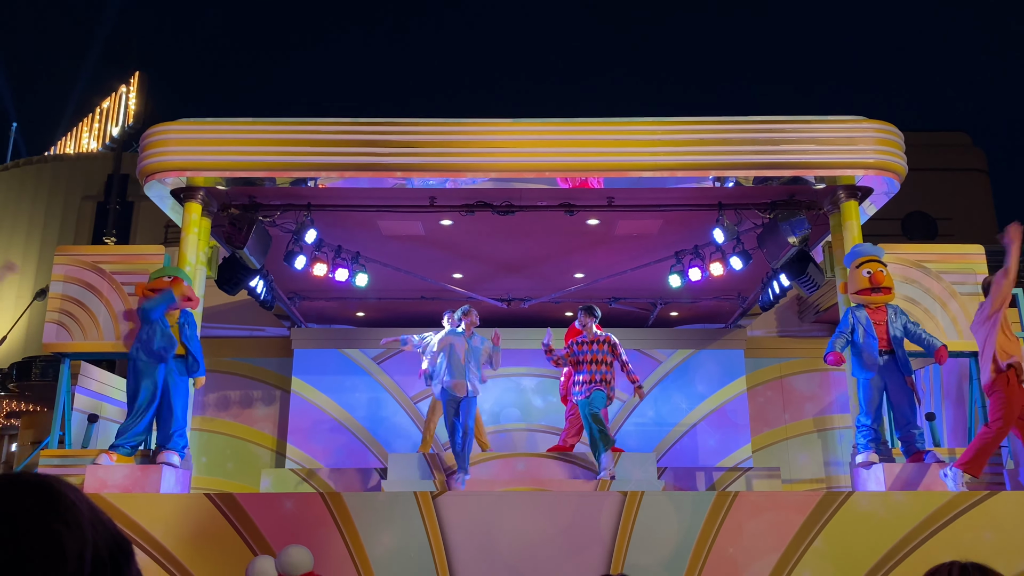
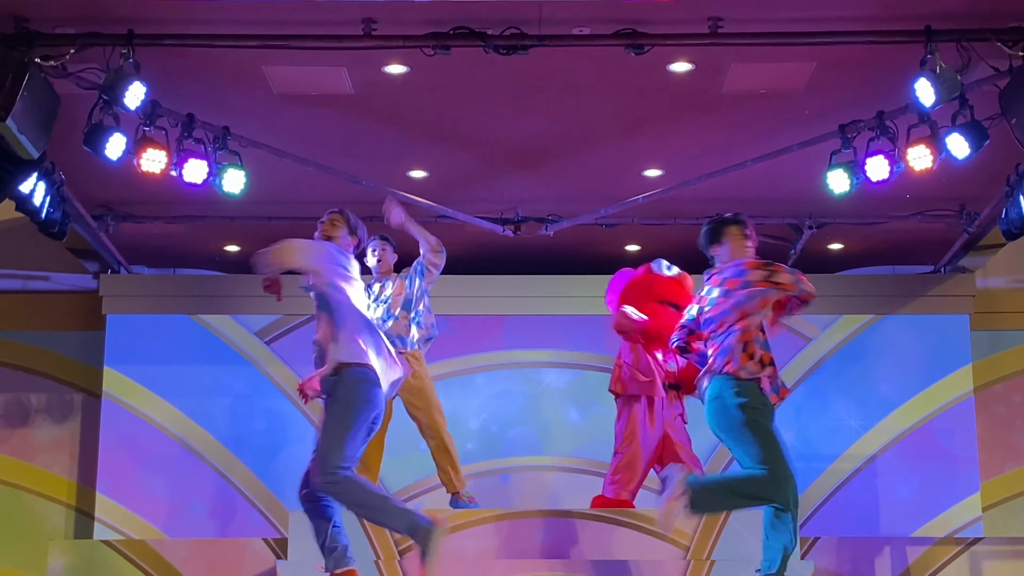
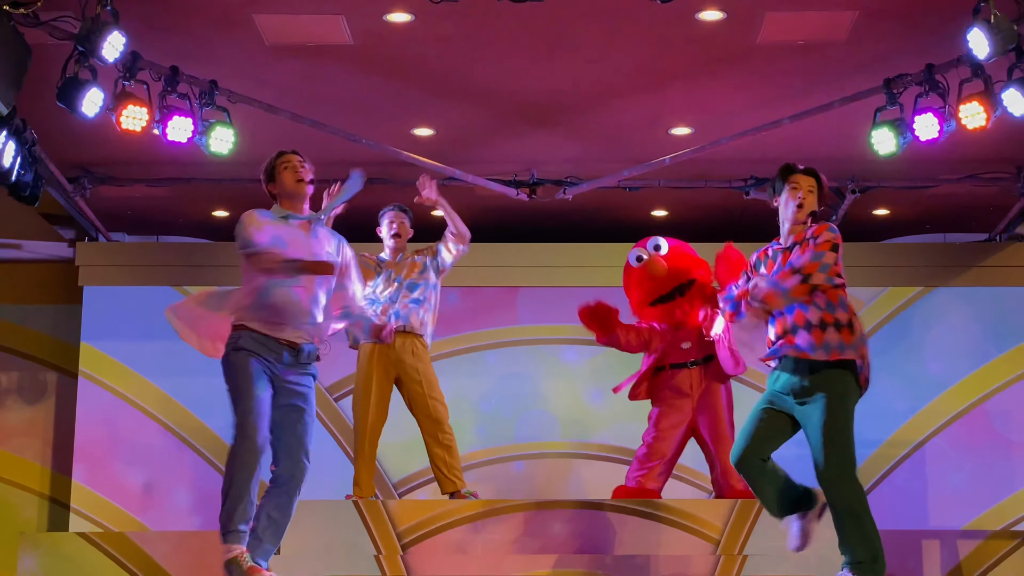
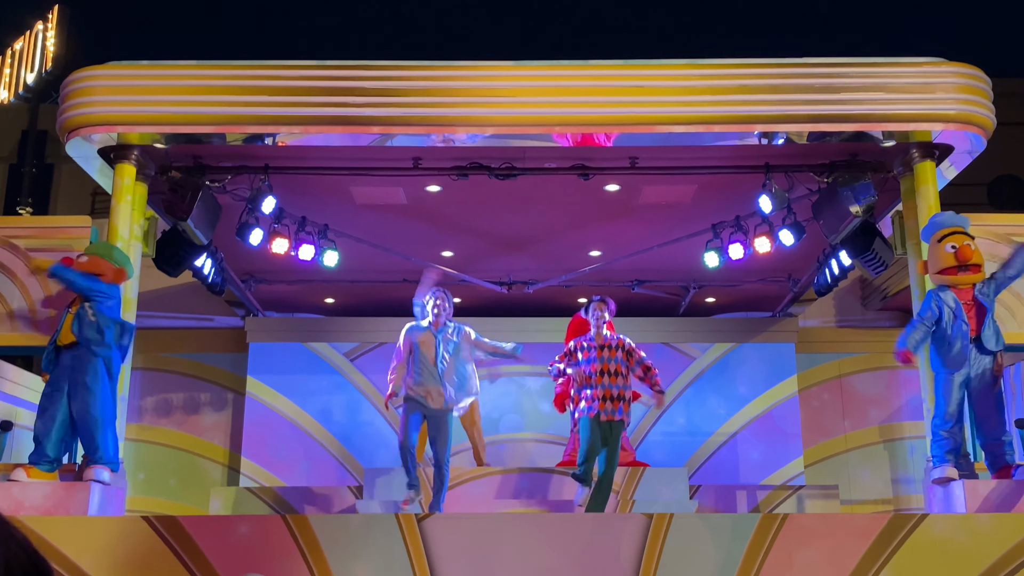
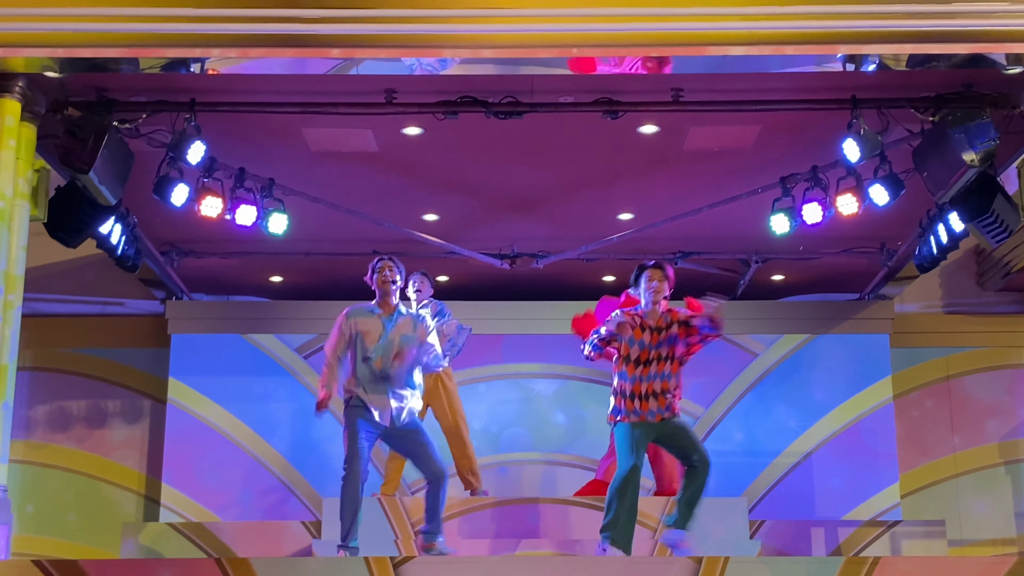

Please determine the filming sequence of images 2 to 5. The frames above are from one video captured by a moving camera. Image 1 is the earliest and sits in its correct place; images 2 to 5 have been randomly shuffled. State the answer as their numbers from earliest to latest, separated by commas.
4, 5, 2, 3
